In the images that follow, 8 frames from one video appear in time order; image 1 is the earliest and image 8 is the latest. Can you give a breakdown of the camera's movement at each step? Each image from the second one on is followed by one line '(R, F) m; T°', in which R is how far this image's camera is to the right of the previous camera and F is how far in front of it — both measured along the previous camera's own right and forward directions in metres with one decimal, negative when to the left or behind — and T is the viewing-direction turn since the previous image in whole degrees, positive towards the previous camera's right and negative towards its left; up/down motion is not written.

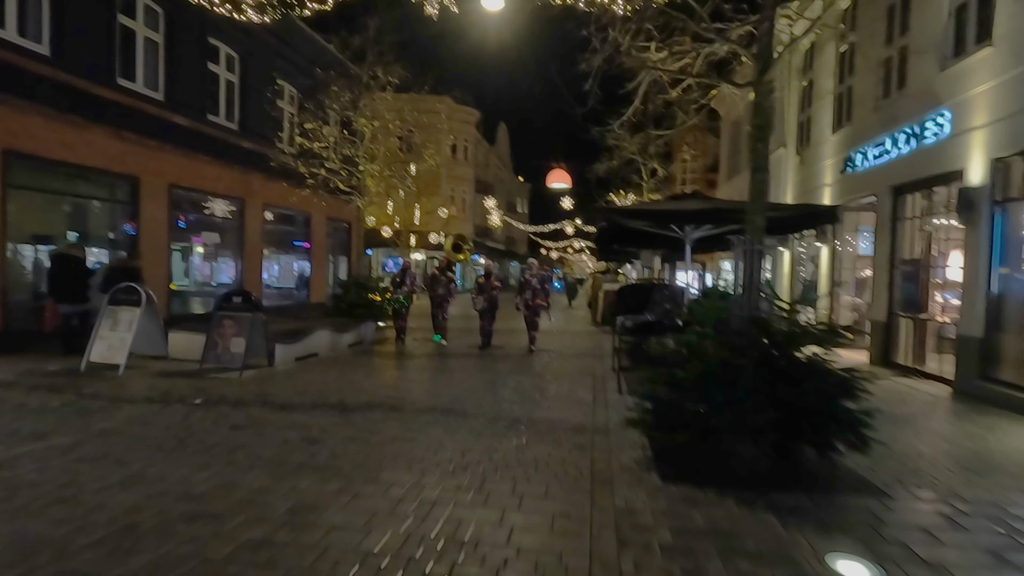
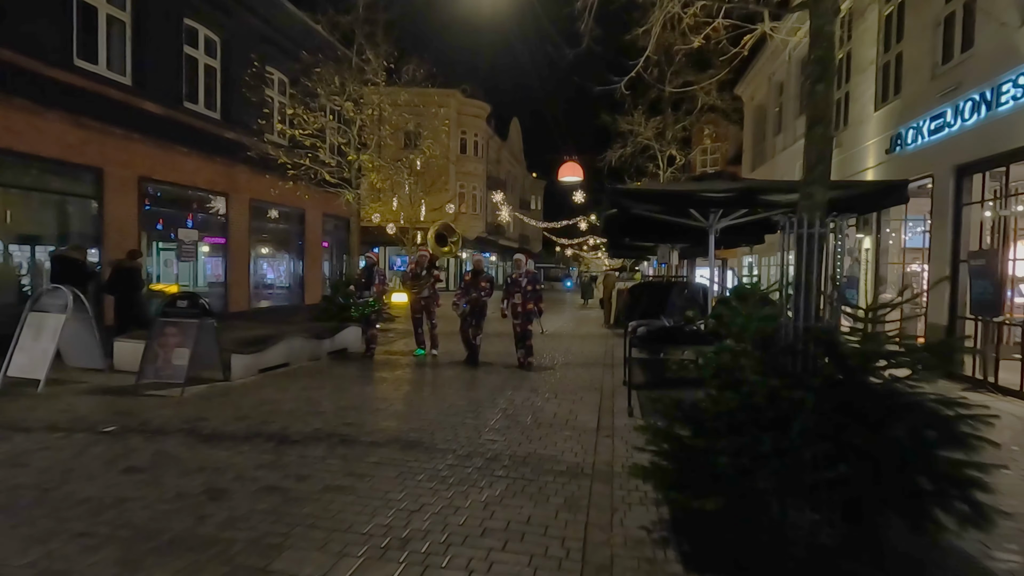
(+0.4, +1.5) m; -2°
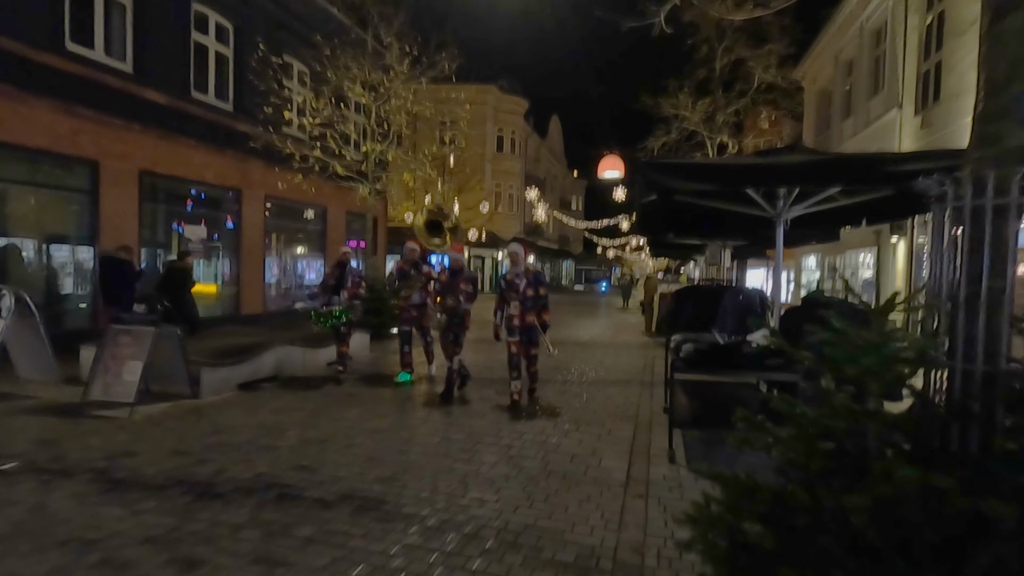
(+0.4, +1.6) m; -4°
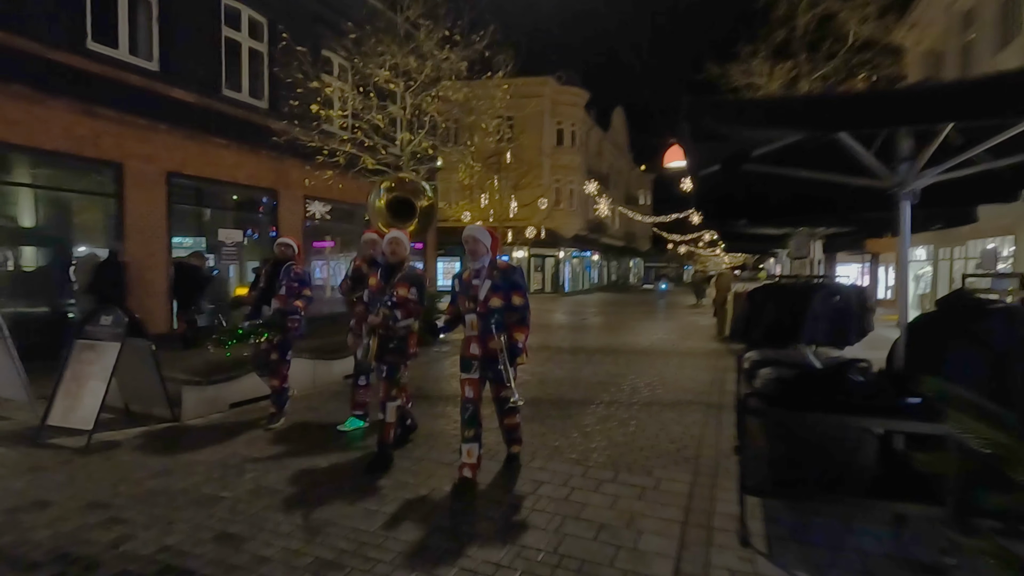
(+0.5, +1.5) m; -7°
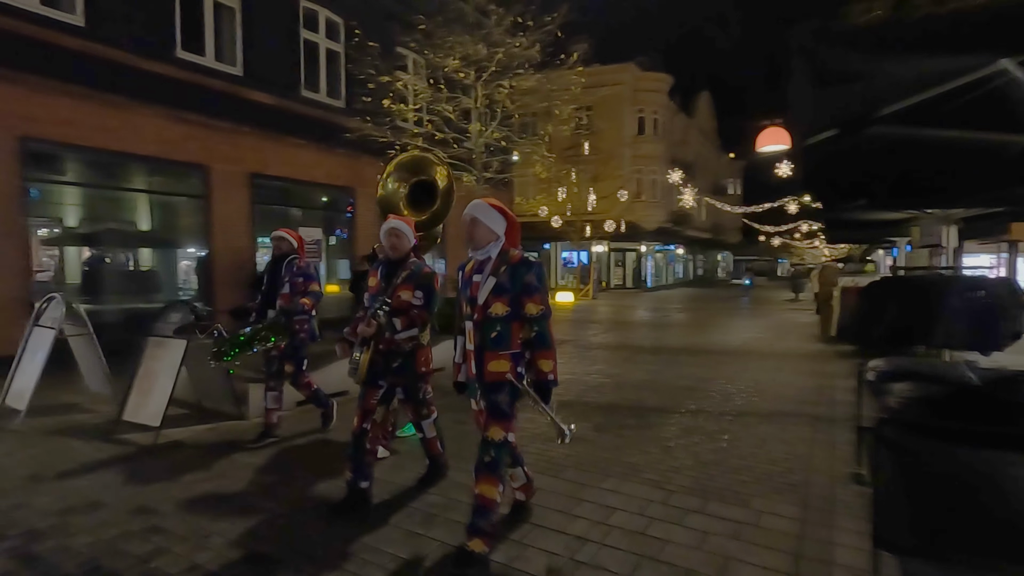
(+0.1, +0.6) m; -9°
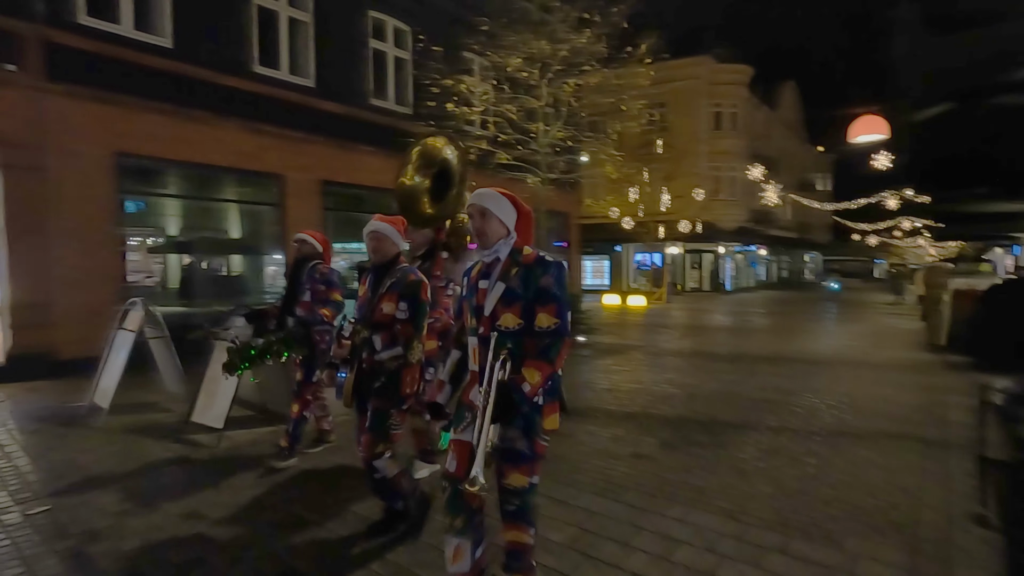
(+0.2, +0.3) m; -8°
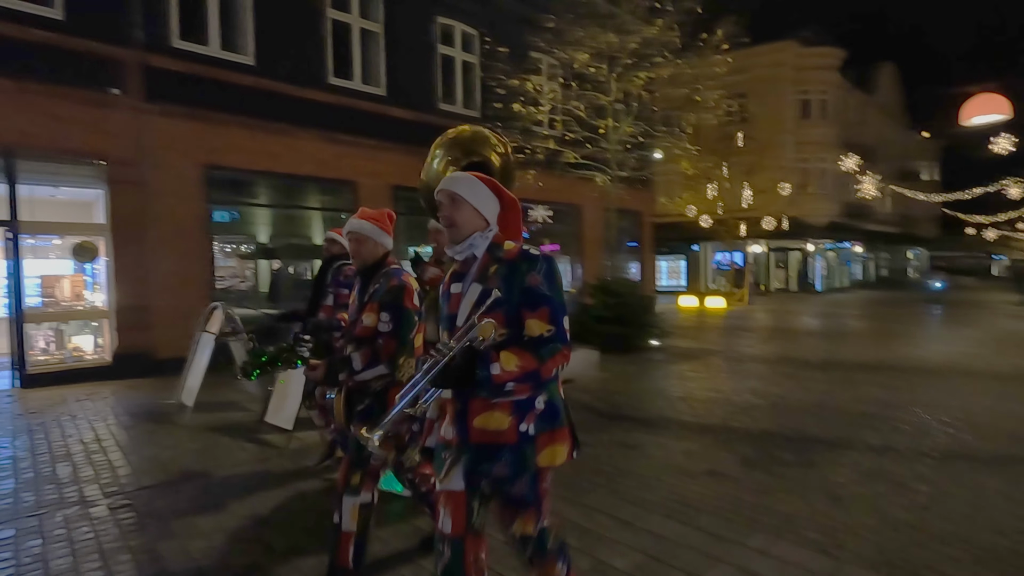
(+0.1, +0.2) m; -8°
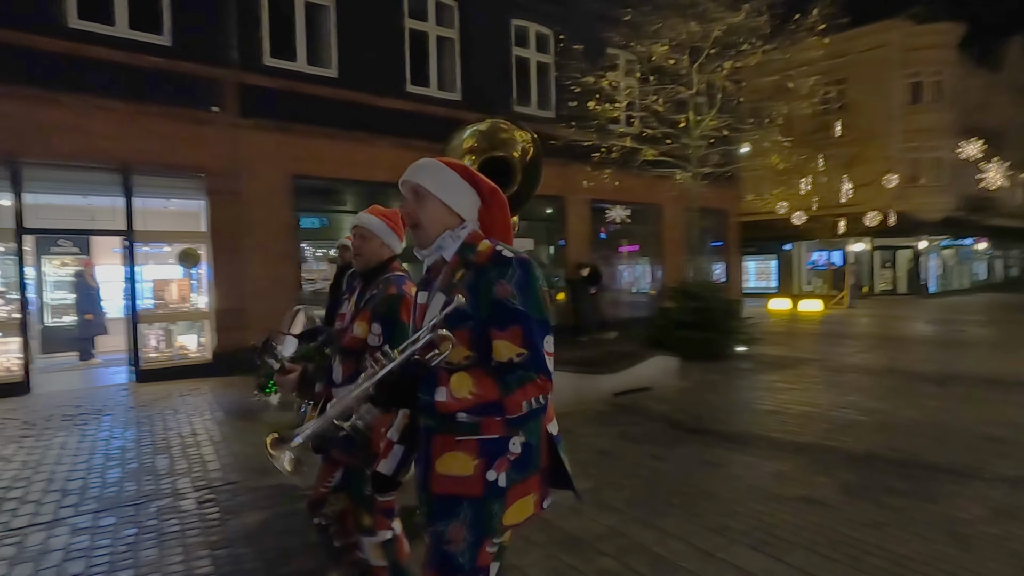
(+0.1, +0.2) m; -8°
